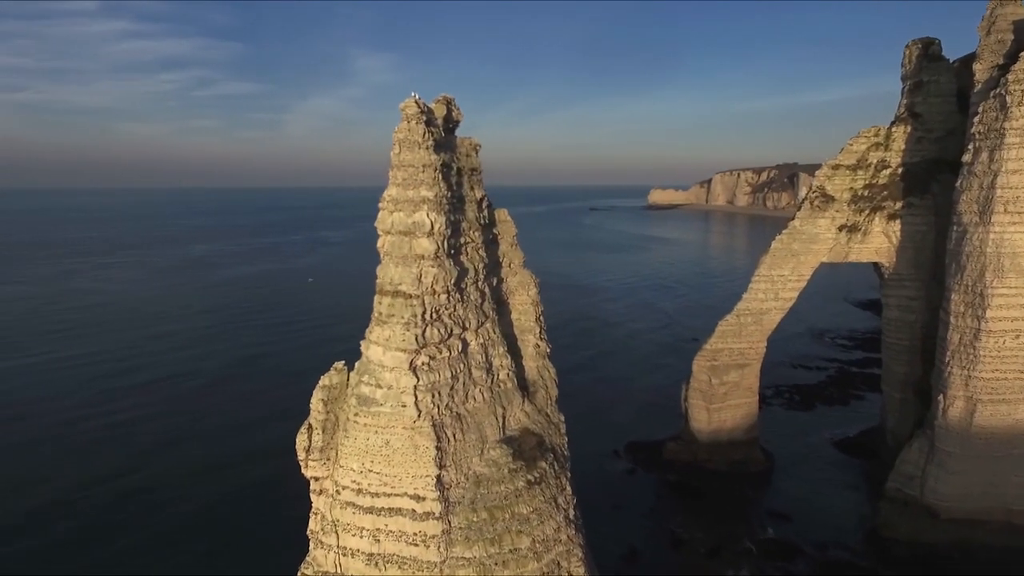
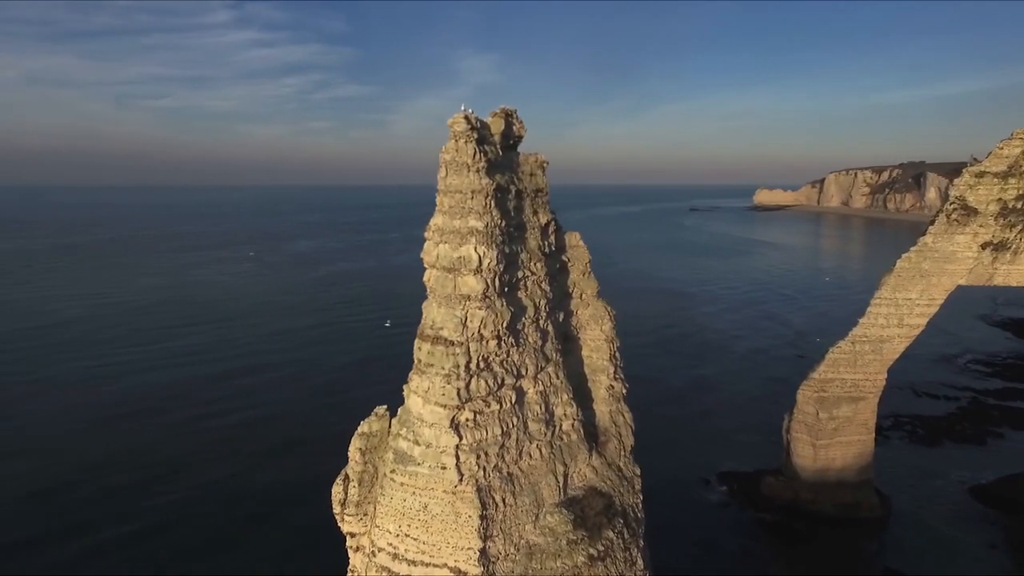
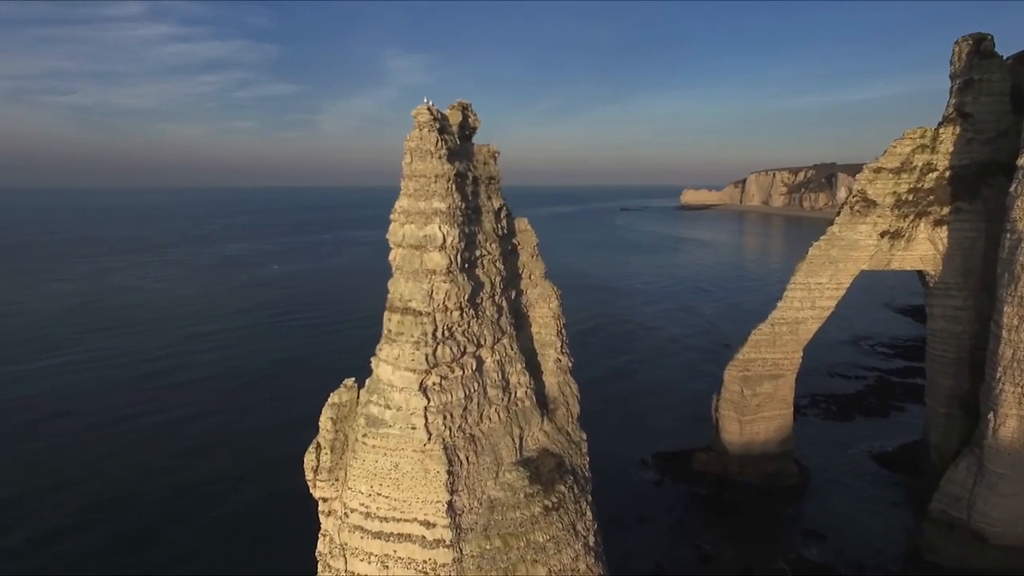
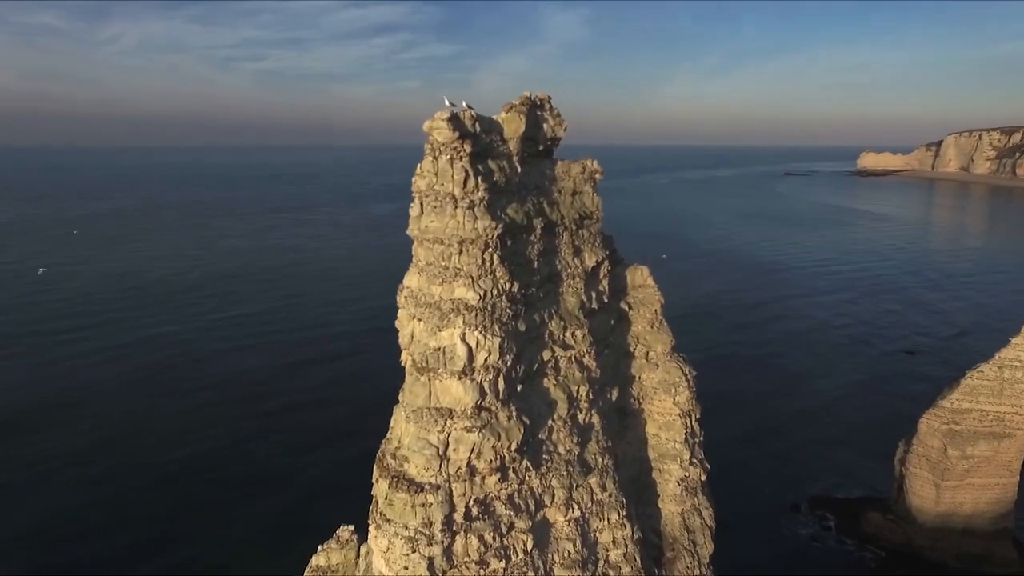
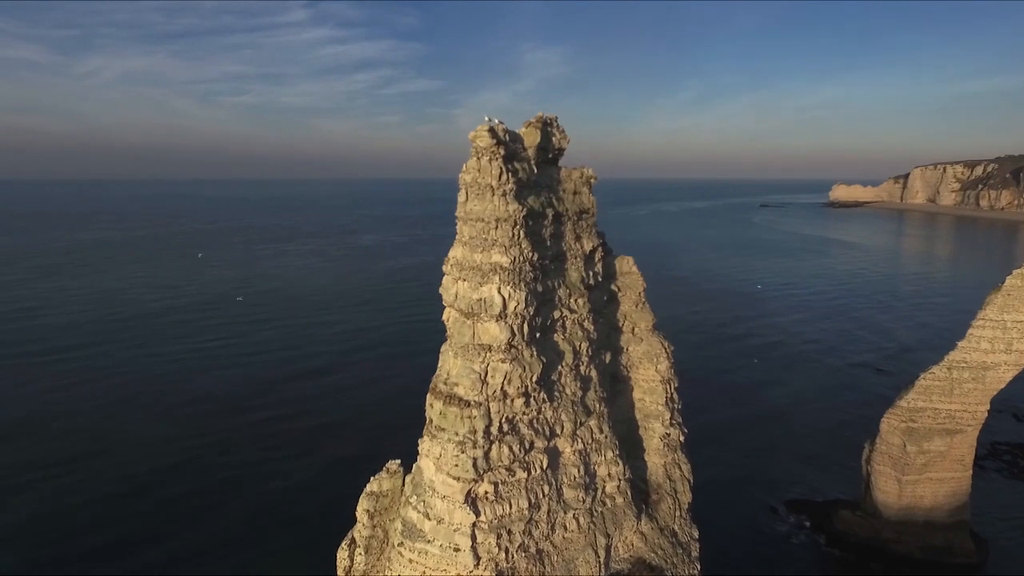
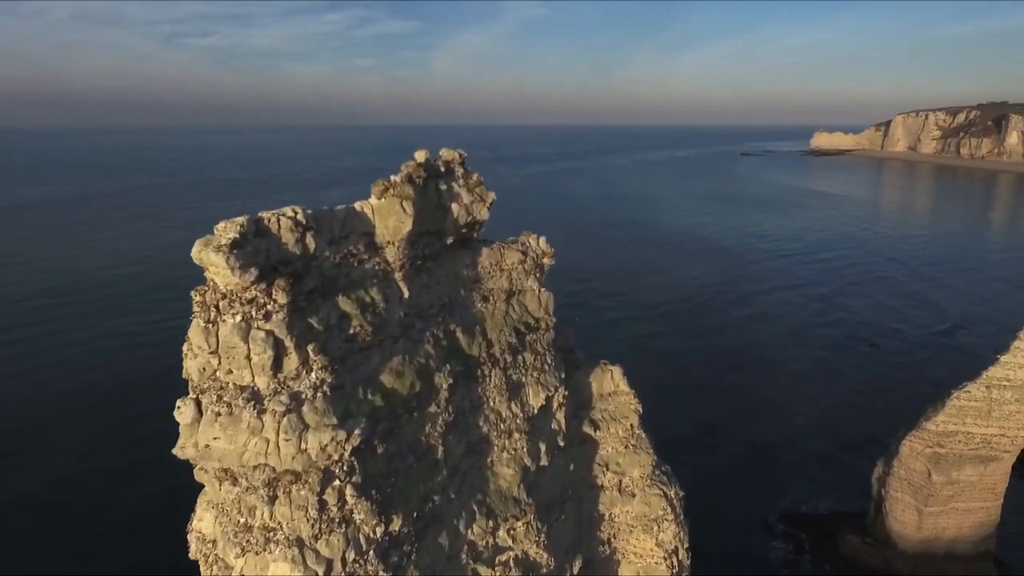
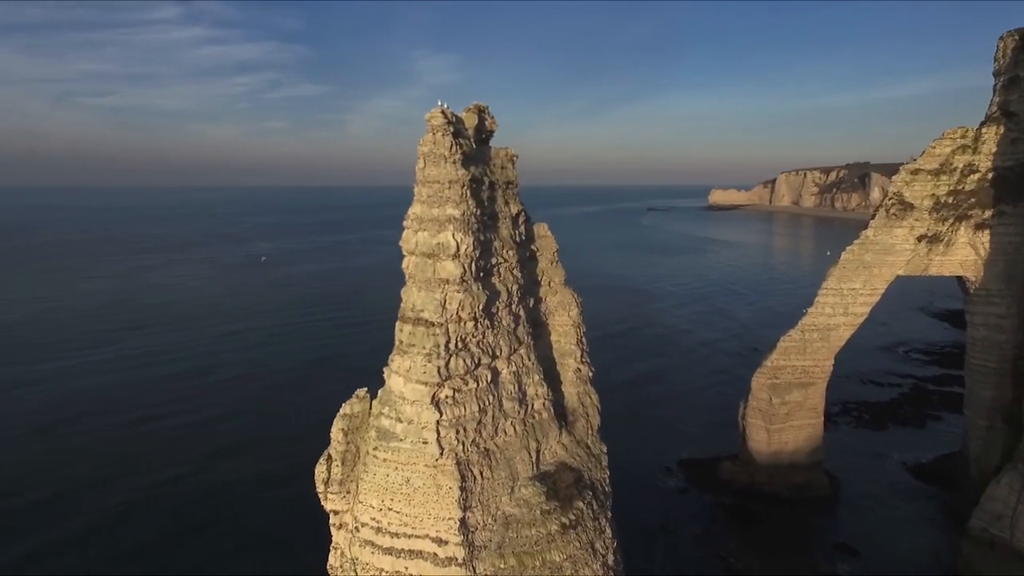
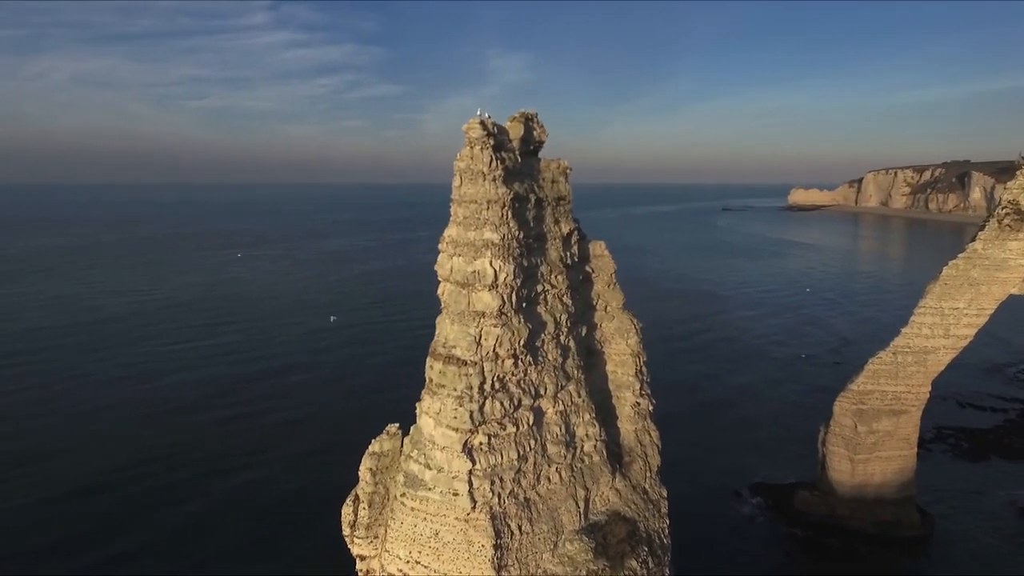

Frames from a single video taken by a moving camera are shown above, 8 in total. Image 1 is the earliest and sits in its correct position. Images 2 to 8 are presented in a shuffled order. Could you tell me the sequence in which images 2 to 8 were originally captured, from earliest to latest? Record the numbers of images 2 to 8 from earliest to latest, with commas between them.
3, 7, 2, 8, 5, 4, 6
